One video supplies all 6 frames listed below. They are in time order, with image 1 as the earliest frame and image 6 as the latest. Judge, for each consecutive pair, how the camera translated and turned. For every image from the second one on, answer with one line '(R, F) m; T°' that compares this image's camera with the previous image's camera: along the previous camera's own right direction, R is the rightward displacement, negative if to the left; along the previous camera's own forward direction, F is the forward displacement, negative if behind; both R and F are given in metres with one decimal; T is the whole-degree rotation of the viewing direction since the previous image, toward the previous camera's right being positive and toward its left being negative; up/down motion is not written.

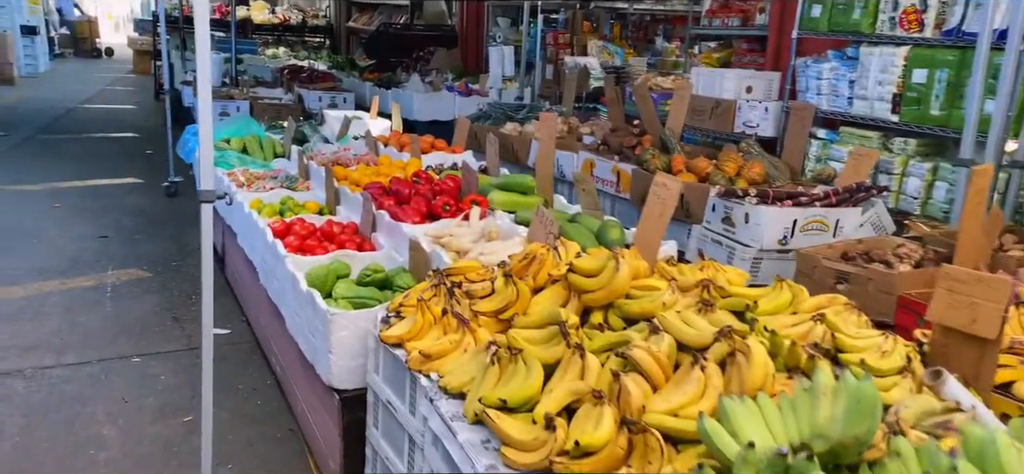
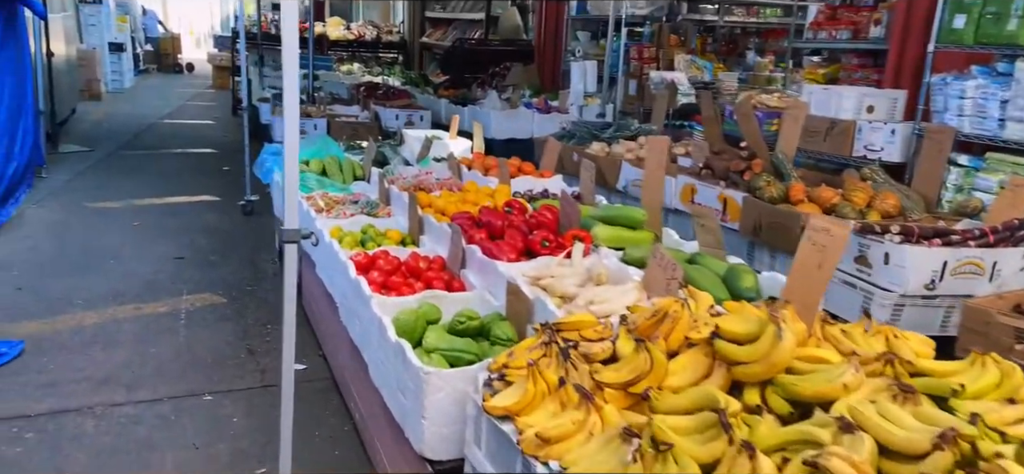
(-0.1, +0.3) m; -5°
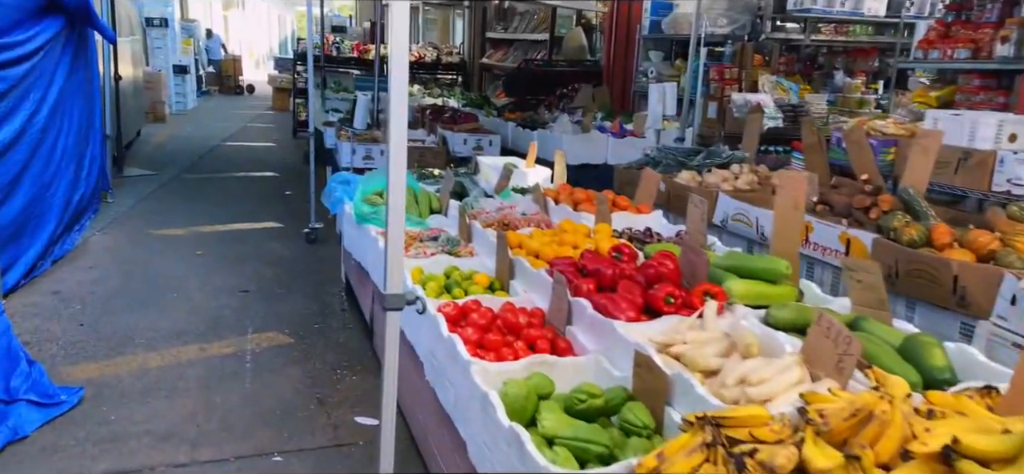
(-0.2, +0.3) m; -4°
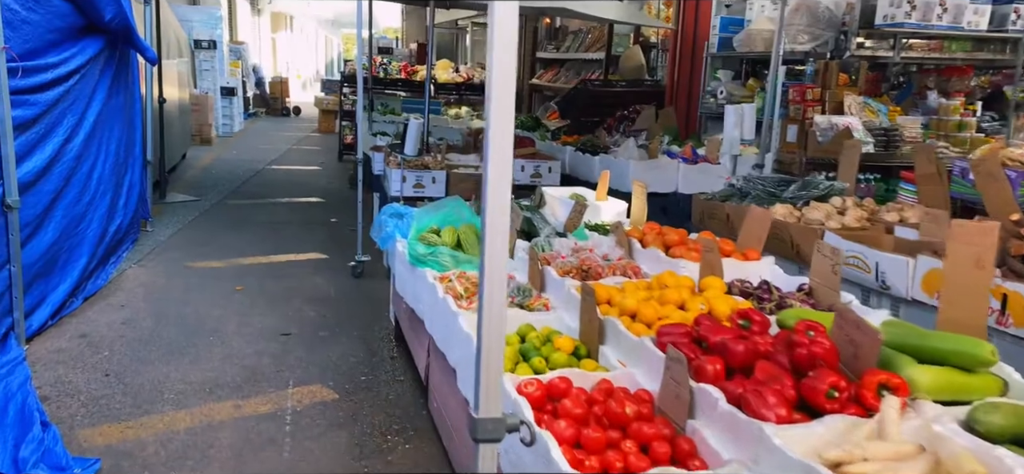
(-0.1, +0.5) m; -3°
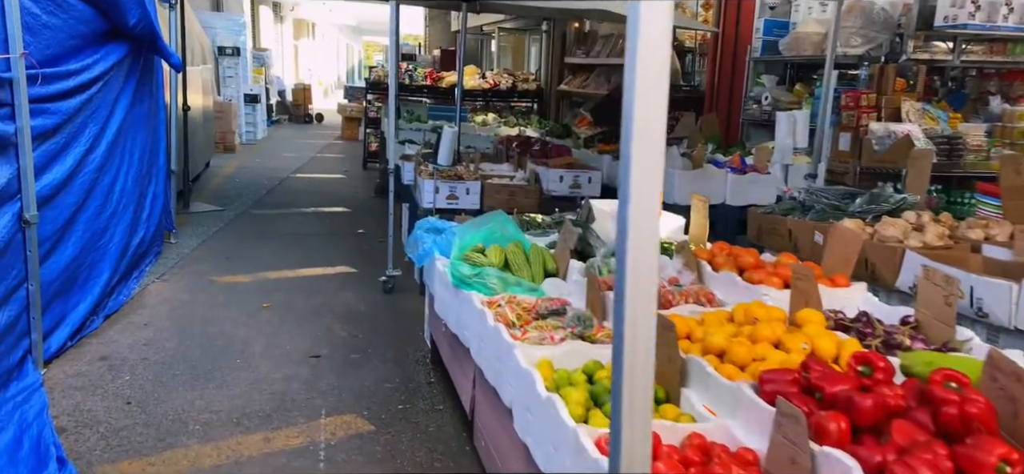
(-0.1, +0.3) m; -1°
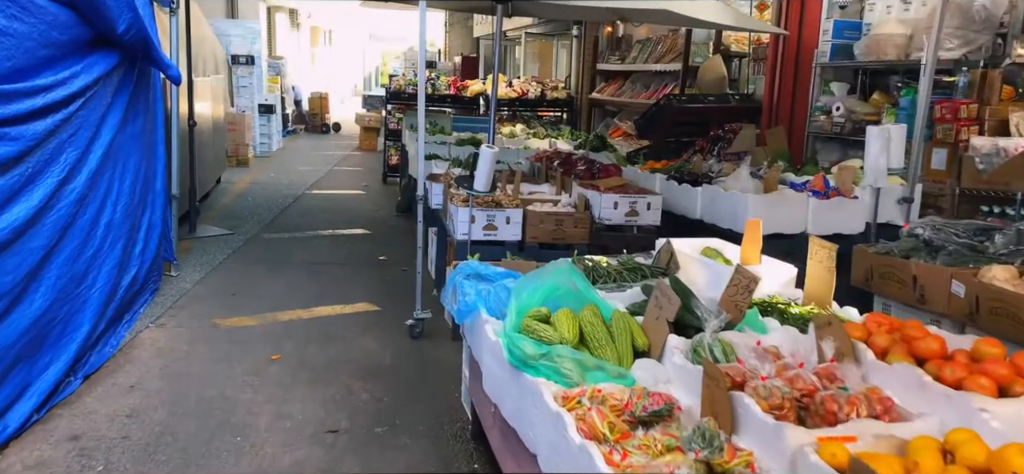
(-0.2, +0.7) m; -1°
